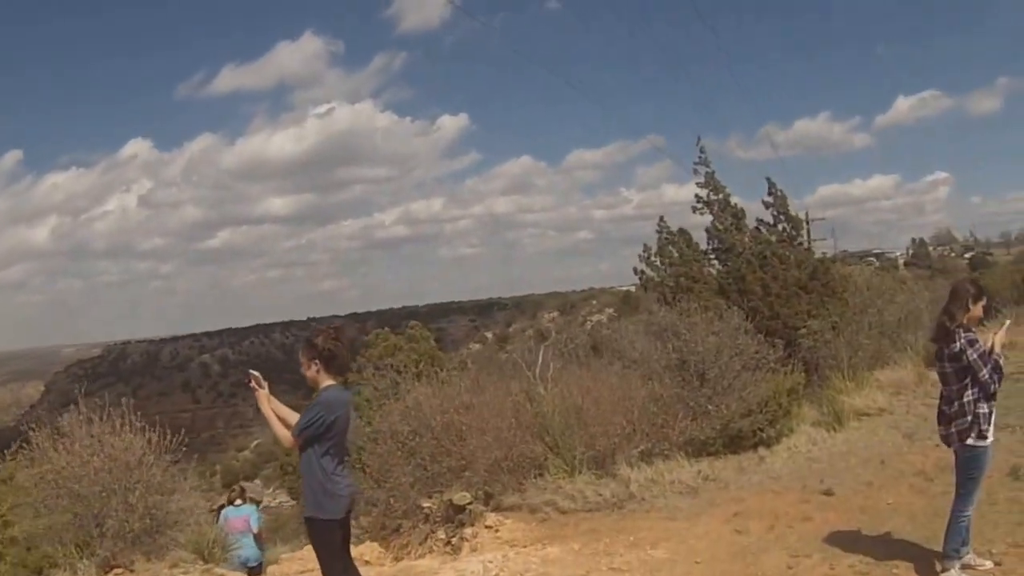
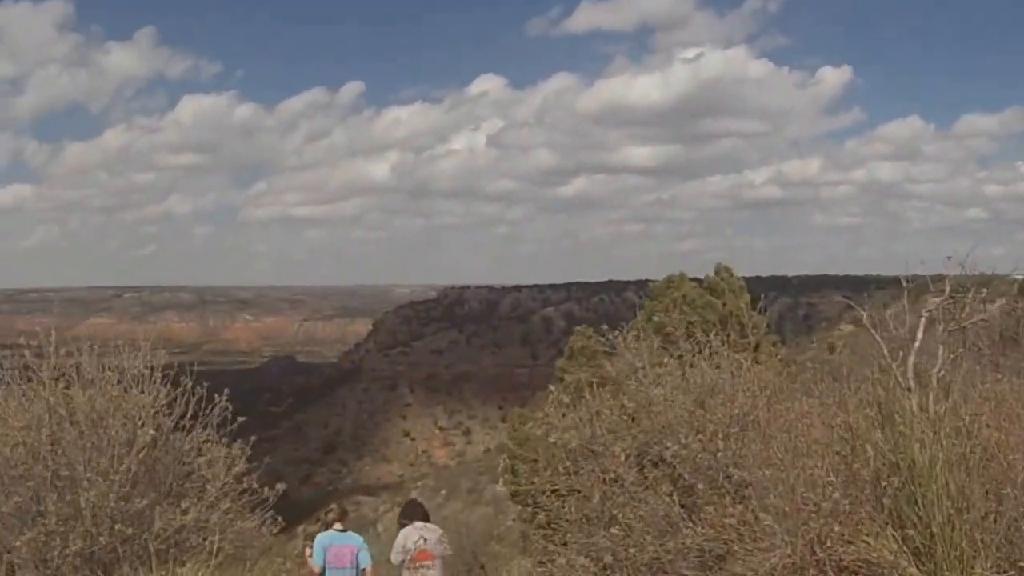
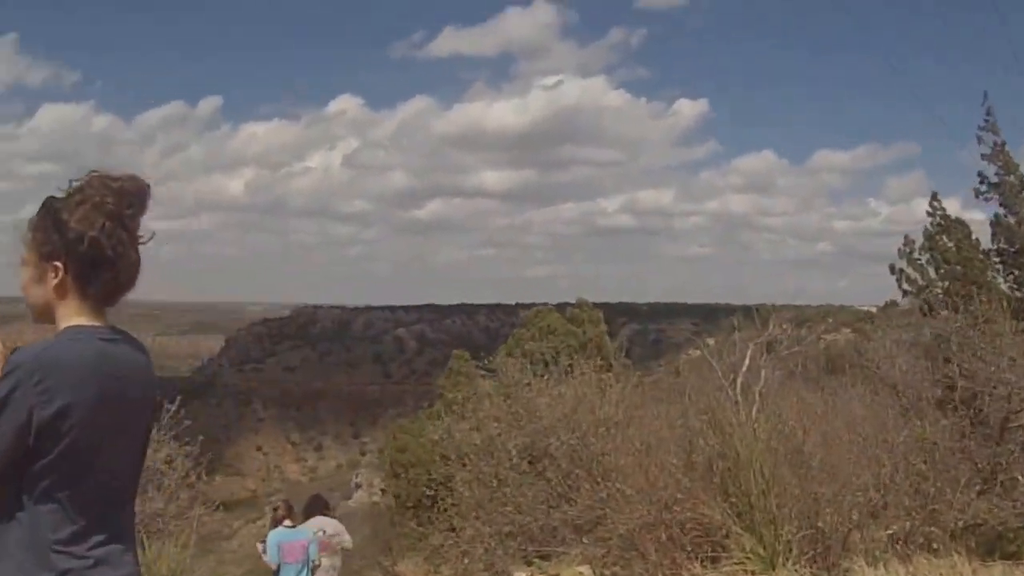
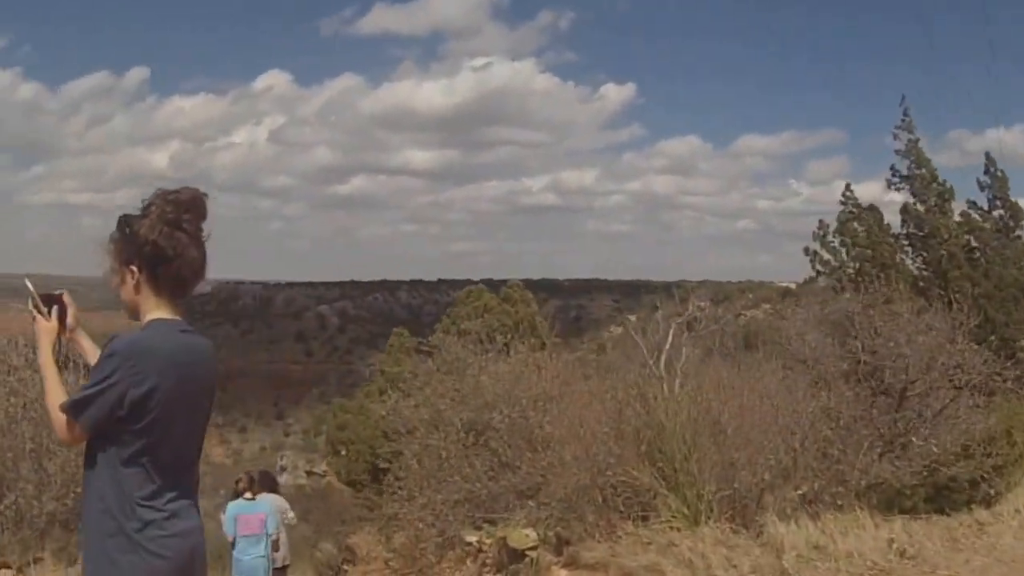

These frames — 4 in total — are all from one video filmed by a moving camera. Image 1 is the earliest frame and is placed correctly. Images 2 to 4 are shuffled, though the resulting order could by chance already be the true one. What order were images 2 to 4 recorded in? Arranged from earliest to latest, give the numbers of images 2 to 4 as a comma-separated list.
4, 3, 2
